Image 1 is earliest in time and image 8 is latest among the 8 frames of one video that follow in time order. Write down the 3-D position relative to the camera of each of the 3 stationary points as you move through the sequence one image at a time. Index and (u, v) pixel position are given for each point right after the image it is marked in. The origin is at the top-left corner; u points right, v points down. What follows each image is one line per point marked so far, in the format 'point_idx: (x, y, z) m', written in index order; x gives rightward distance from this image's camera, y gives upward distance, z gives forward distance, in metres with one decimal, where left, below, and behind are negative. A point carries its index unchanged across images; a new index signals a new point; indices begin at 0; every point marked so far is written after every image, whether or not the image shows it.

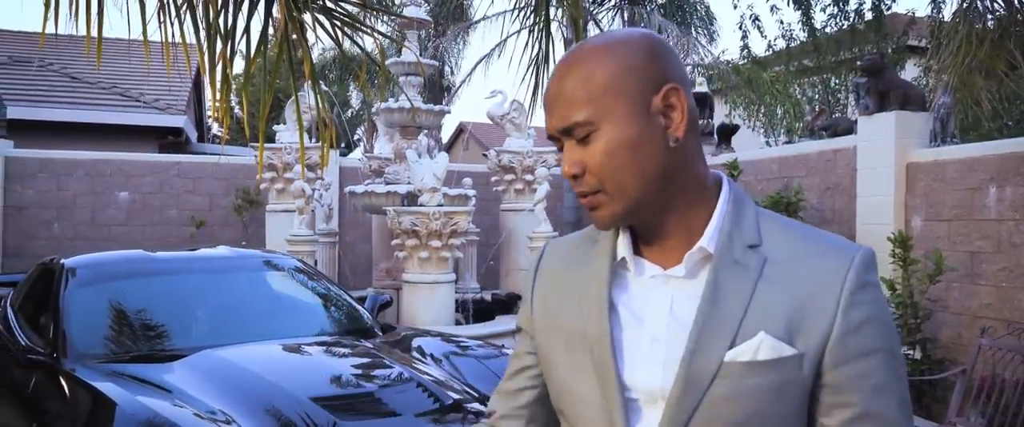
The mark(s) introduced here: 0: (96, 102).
0: (-7.1, +1.9, +15.6) m
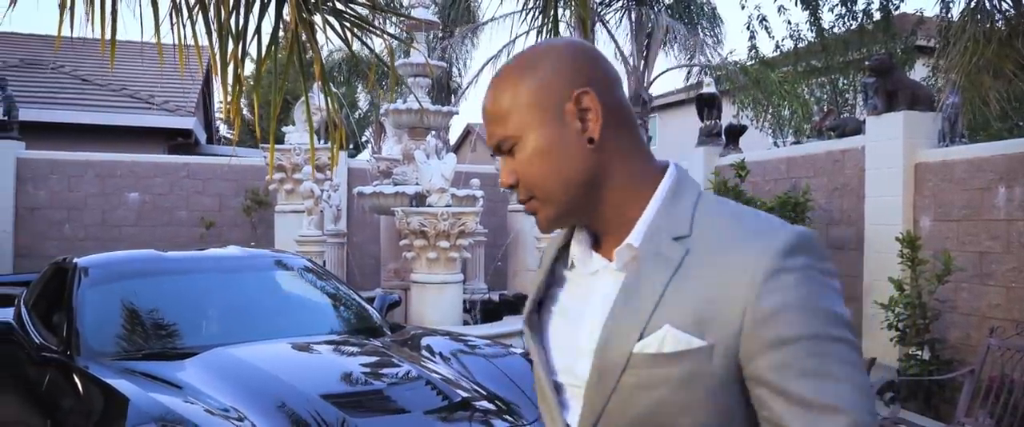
0: (-7.0, +1.9, +15.7) m
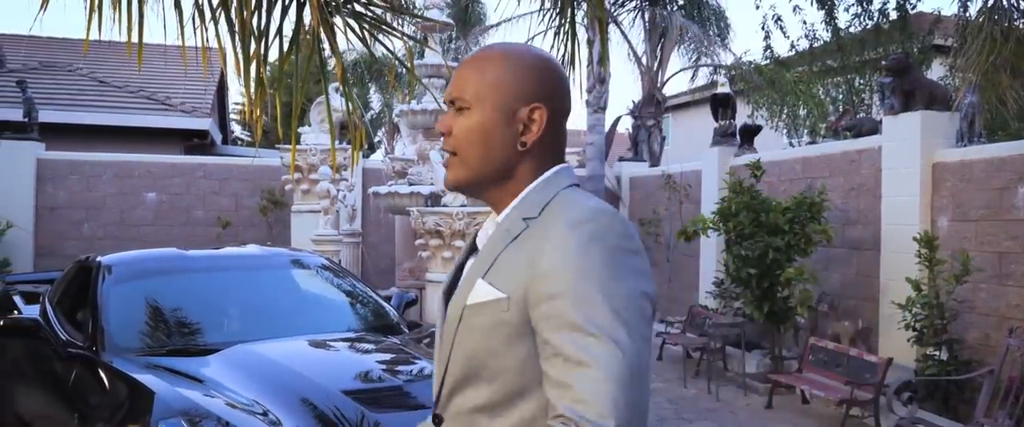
0: (-6.7, +1.9, +15.8) m
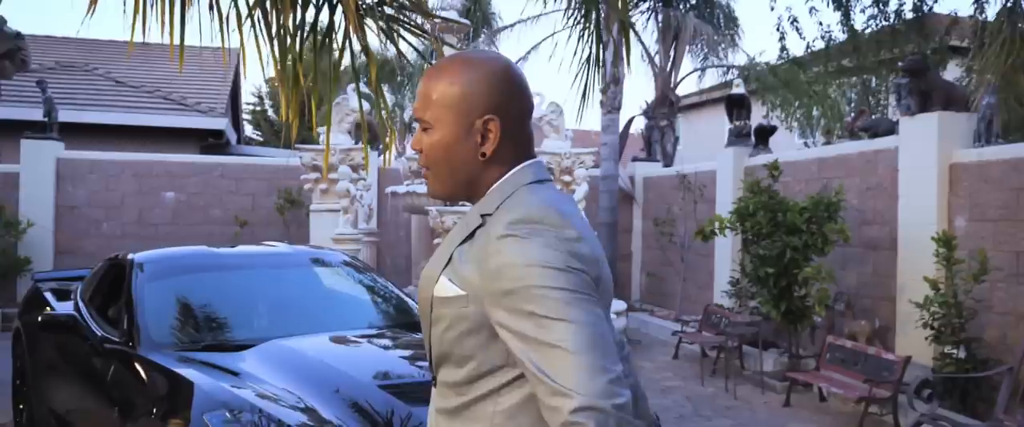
0: (-6.5, +1.9, +16.0) m
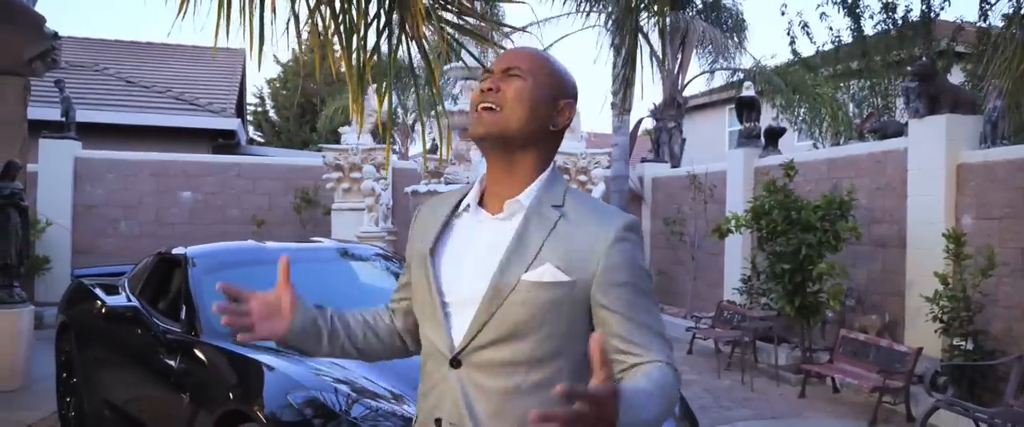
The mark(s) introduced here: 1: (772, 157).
0: (-6.3, +1.9, +16.2) m
1: (+2.8, +0.6, +9.7) m
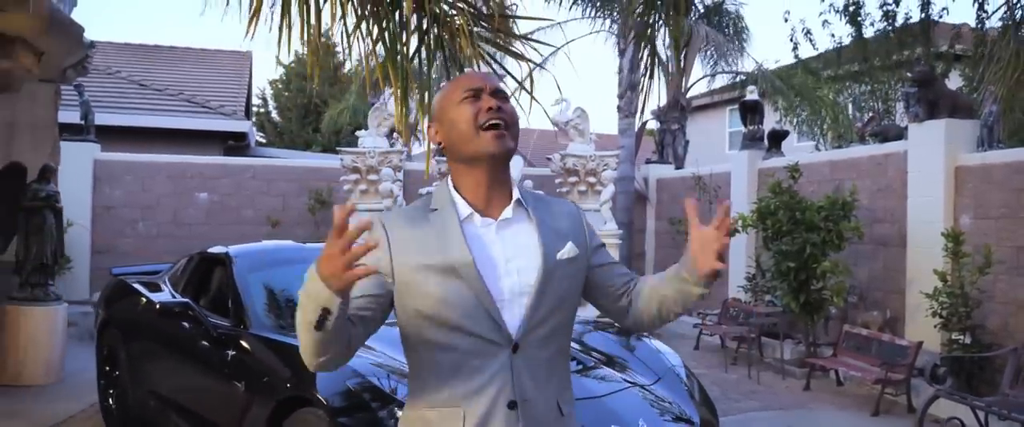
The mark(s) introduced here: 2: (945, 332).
0: (-6.2, +1.9, +16.5) m
1: (+2.9, +0.6, +10.0) m
2: (+3.2, -0.9, +6.7) m
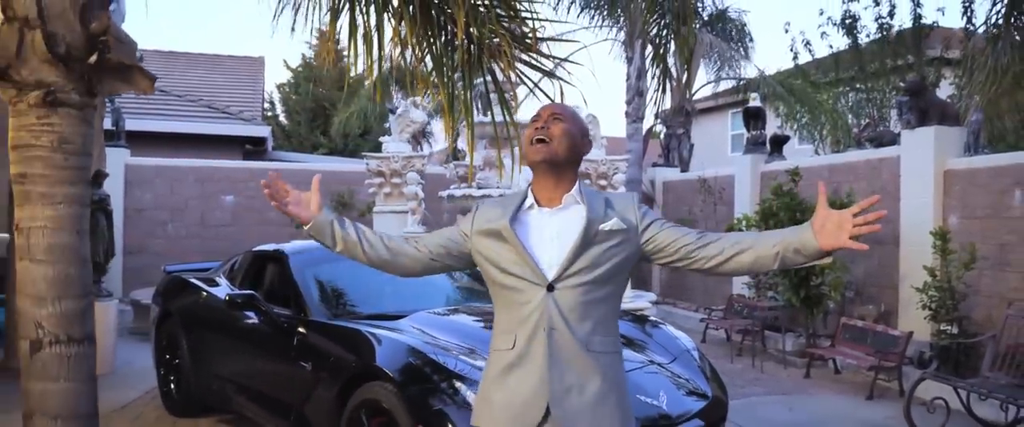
0: (-6.0, +1.9, +17.1) m
1: (+3.1, +0.6, +10.5) m
2: (+3.4, -0.9, +7.3) m
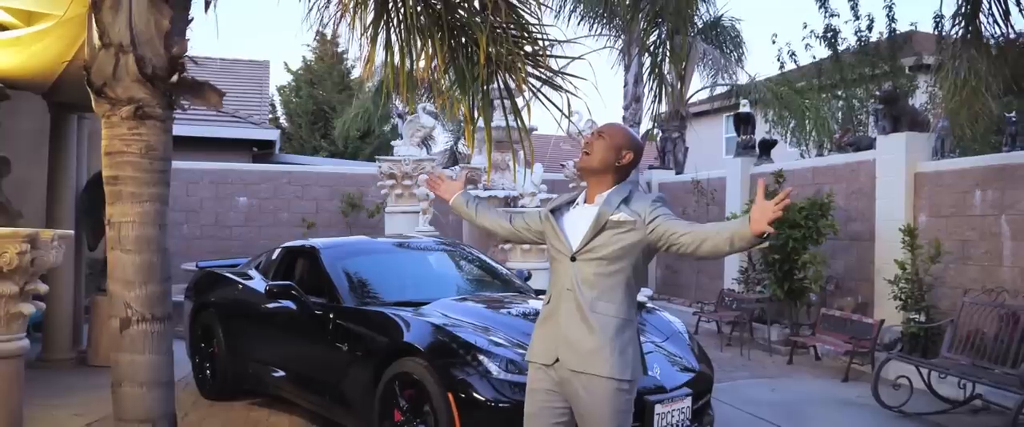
0: (-6.0, +1.8, +17.7) m
1: (+3.1, +0.6, +11.2) m
2: (+3.4, -0.9, +7.9) m
